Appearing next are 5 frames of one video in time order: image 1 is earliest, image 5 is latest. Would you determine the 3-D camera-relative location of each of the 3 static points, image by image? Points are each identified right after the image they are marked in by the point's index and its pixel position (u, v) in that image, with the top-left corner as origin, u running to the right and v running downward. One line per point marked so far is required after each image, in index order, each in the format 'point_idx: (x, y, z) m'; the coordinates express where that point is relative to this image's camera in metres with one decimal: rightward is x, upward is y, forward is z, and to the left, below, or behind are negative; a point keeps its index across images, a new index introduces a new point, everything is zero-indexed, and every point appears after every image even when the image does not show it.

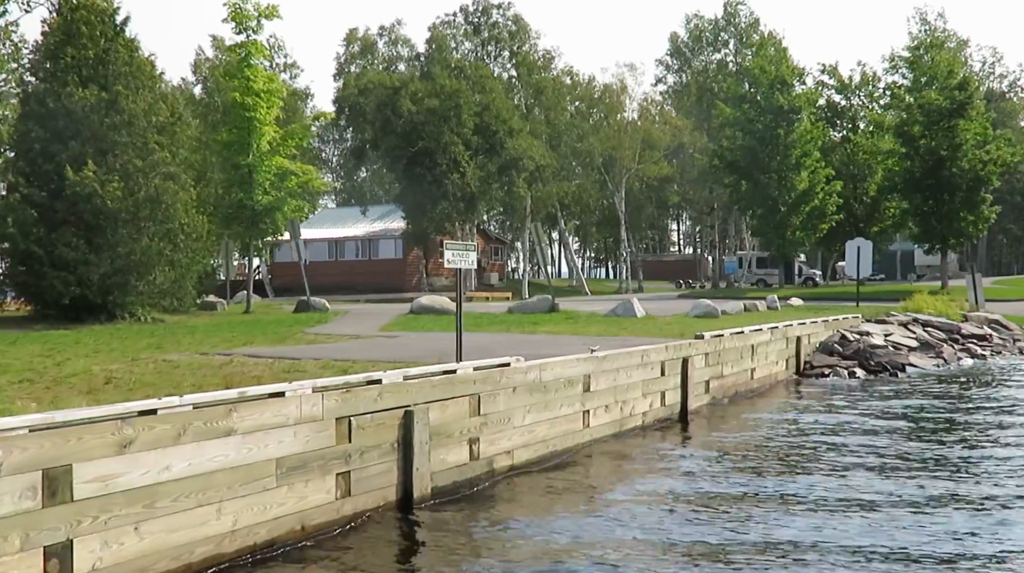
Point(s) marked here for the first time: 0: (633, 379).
0: (+1.7, -1.3, +19.7) m
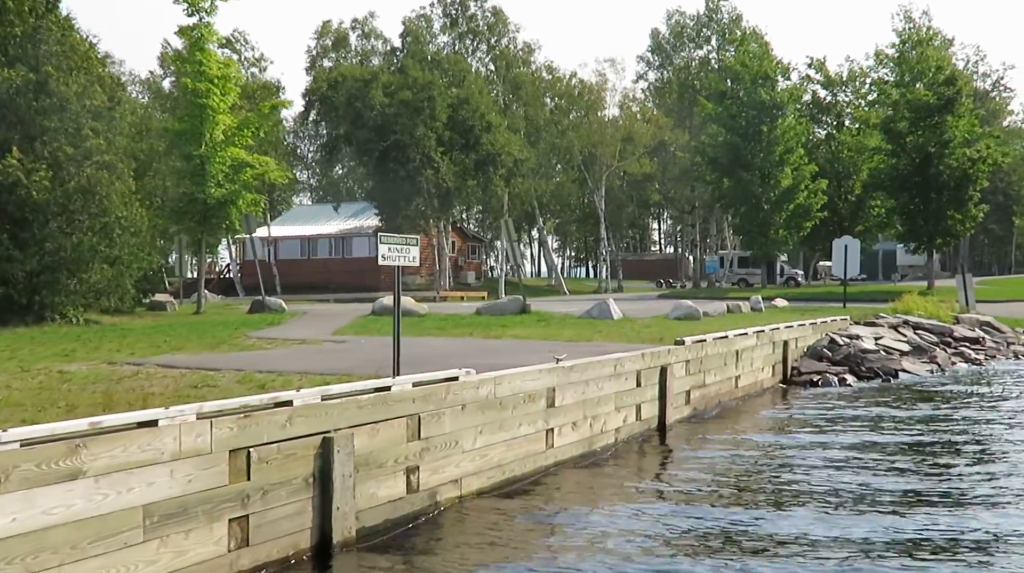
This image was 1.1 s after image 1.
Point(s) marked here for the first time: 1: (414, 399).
0: (+1.2, -1.3, +17.5) m
1: (-1.0, -1.1, +13.0) m
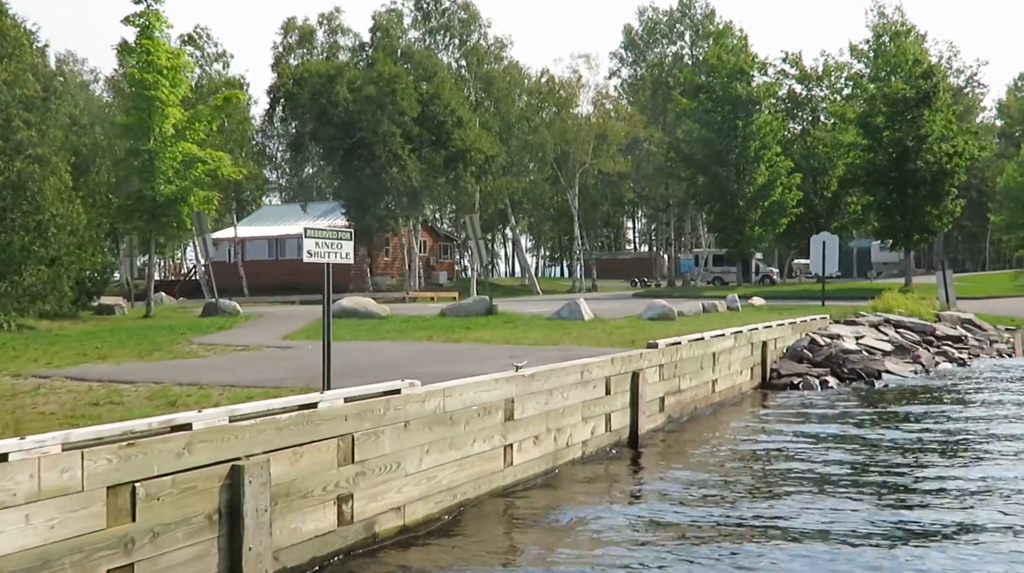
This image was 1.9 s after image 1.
0: (+0.7, -1.3, +16.0) m
1: (-1.4, -1.1, +11.5) m
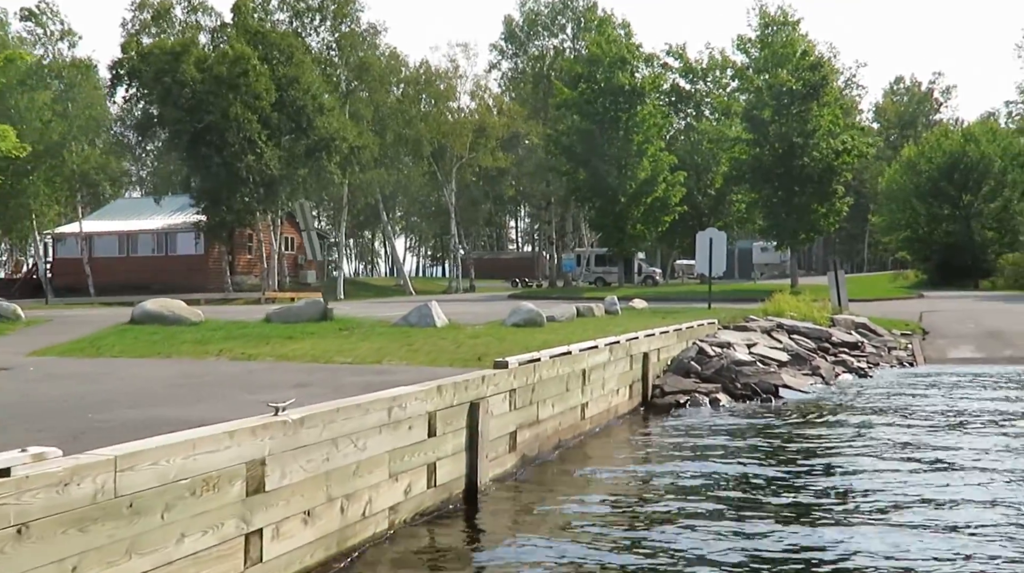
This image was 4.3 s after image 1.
0: (-1.1, -1.3, +11.2) m
1: (-2.8, -1.1, +6.5) m
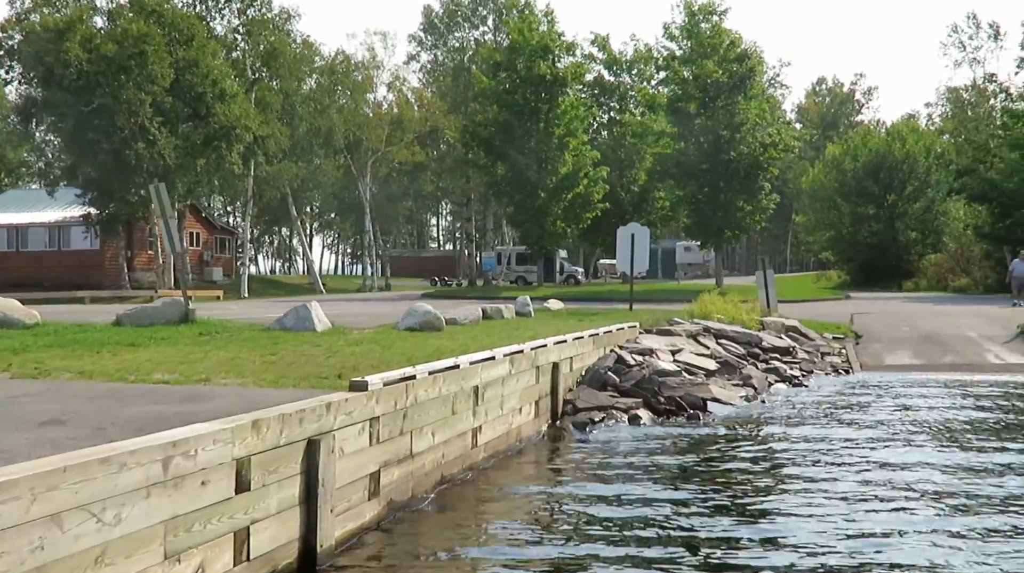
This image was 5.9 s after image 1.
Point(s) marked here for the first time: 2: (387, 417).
0: (-2.1, -1.3, +7.7) m
1: (-3.5, -1.1, +2.9) m
2: (-1.1, -1.2, +12.5) m
